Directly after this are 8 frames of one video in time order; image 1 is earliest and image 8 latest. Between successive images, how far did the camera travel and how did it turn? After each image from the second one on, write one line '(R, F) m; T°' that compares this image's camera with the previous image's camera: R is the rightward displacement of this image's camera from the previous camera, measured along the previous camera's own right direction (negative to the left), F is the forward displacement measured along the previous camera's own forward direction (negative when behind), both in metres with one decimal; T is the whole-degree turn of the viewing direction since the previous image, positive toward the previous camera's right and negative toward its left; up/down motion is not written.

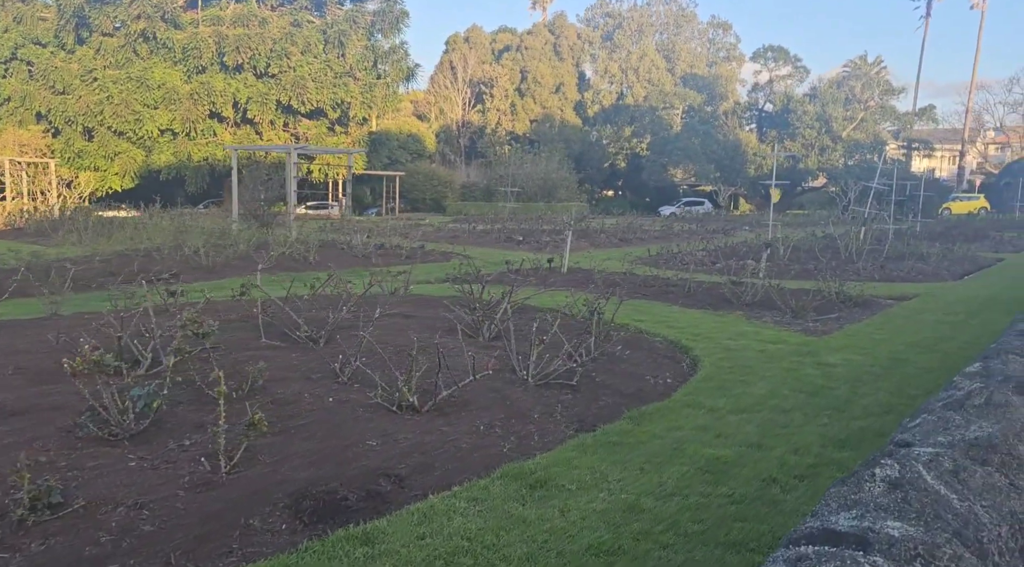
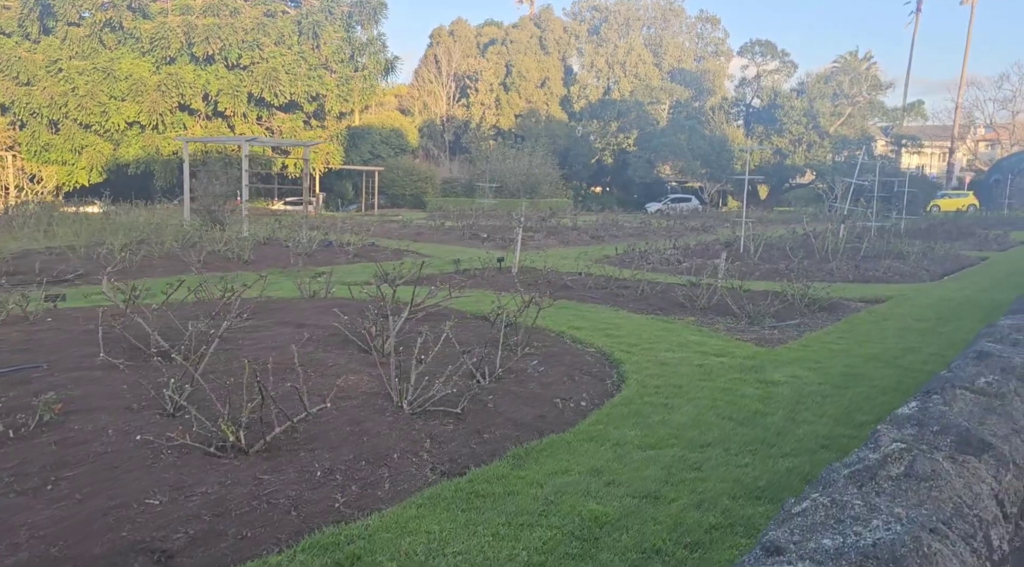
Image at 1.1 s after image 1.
(+0.6, +0.8) m; +1°
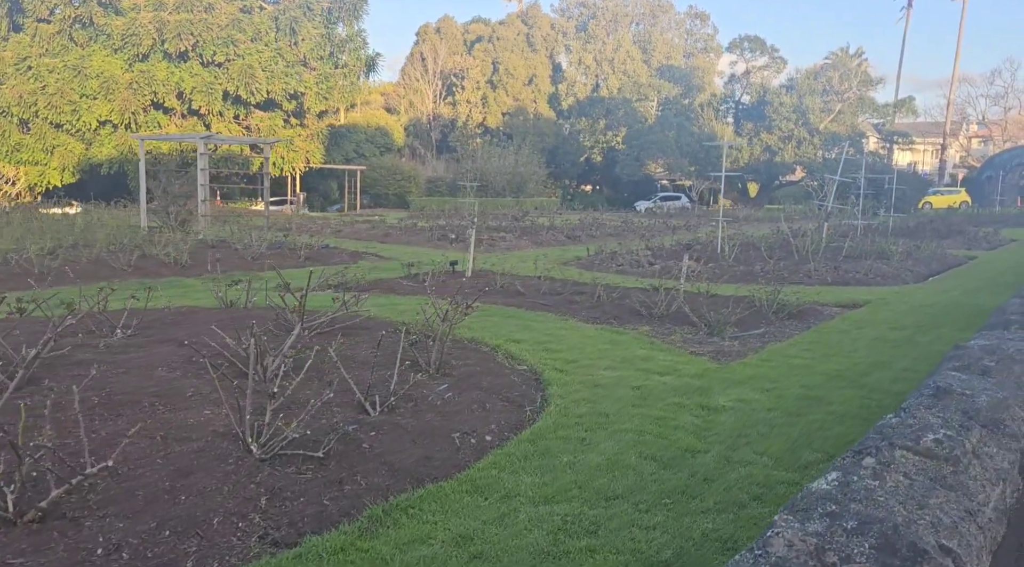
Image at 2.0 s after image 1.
(+0.6, +0.7) m; 0°
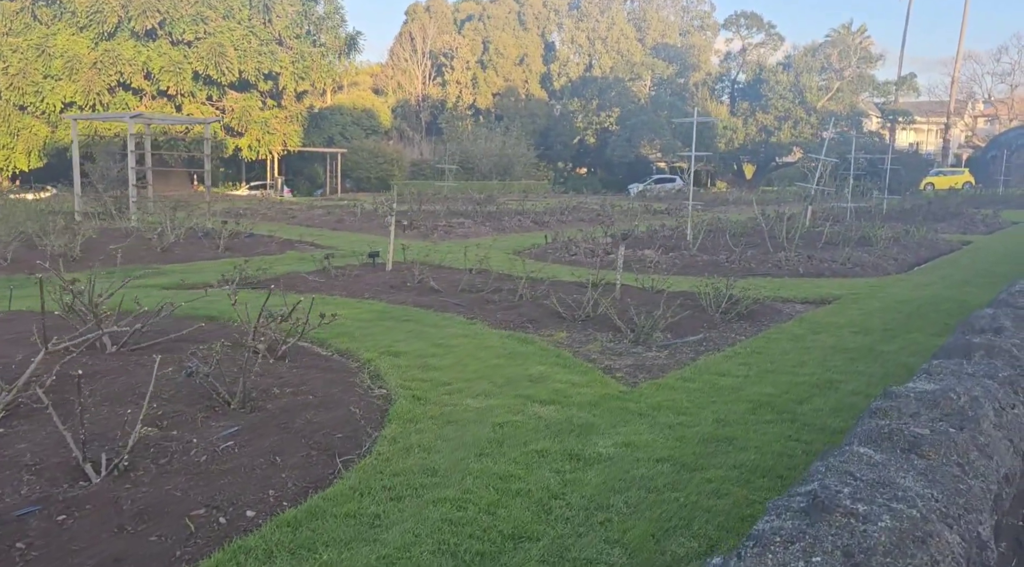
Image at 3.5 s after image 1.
(+0.9, +1.2) m; 0°
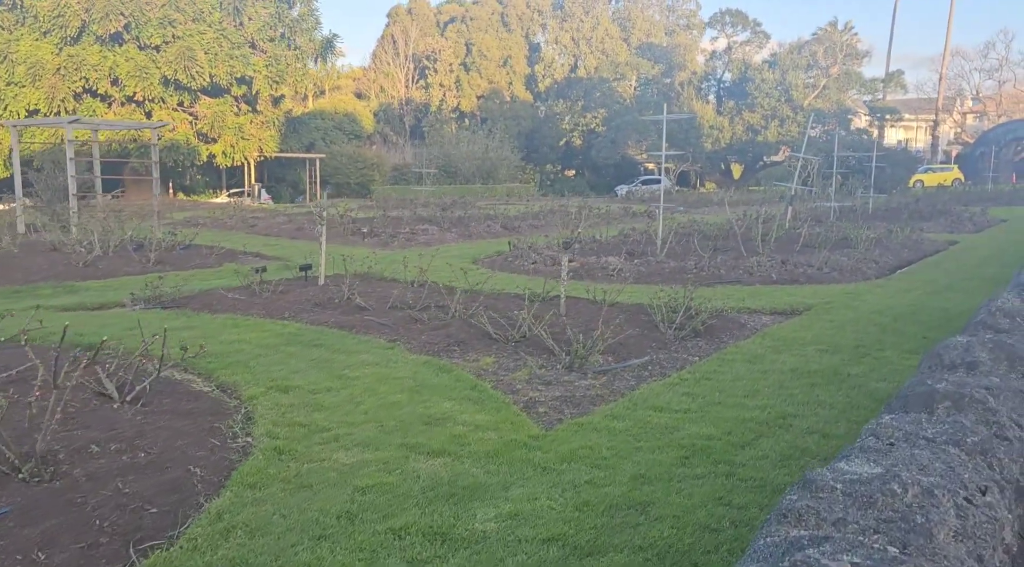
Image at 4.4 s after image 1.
(+0.6, +0.8) m; 0°
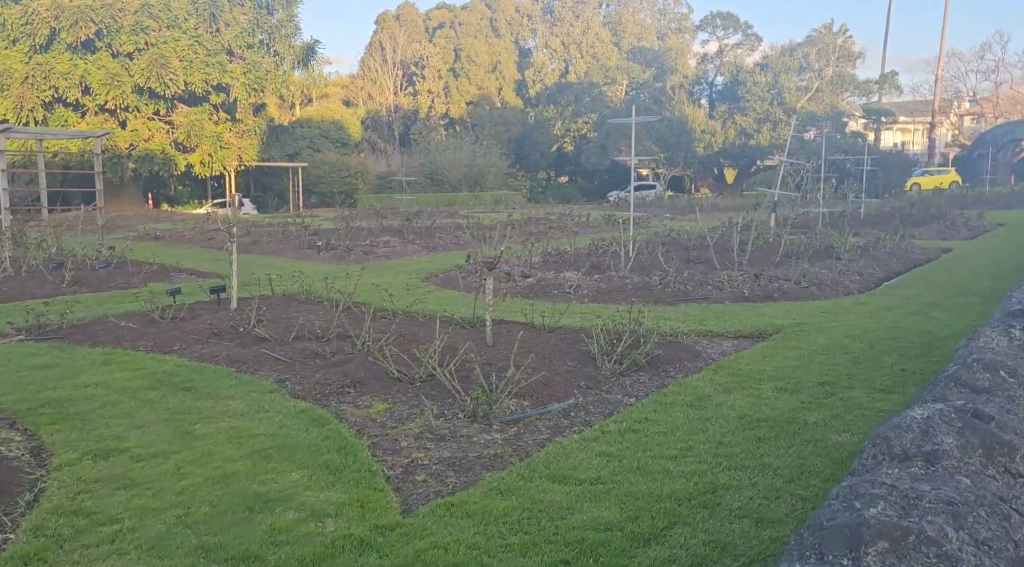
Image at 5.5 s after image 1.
(+0.7, +1.0) m; 0°
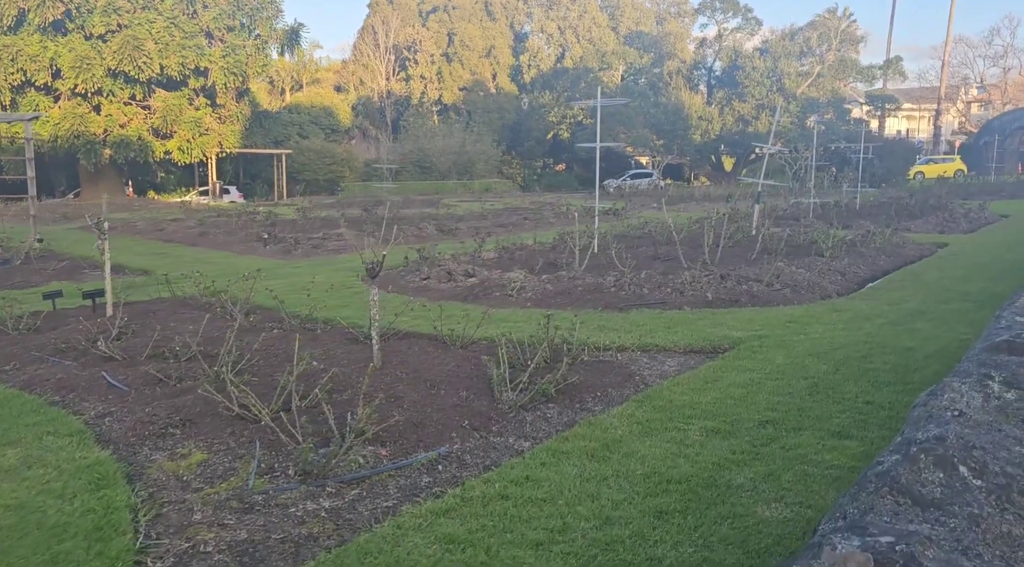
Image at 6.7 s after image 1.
(+0.8, +1.1) m; 0°
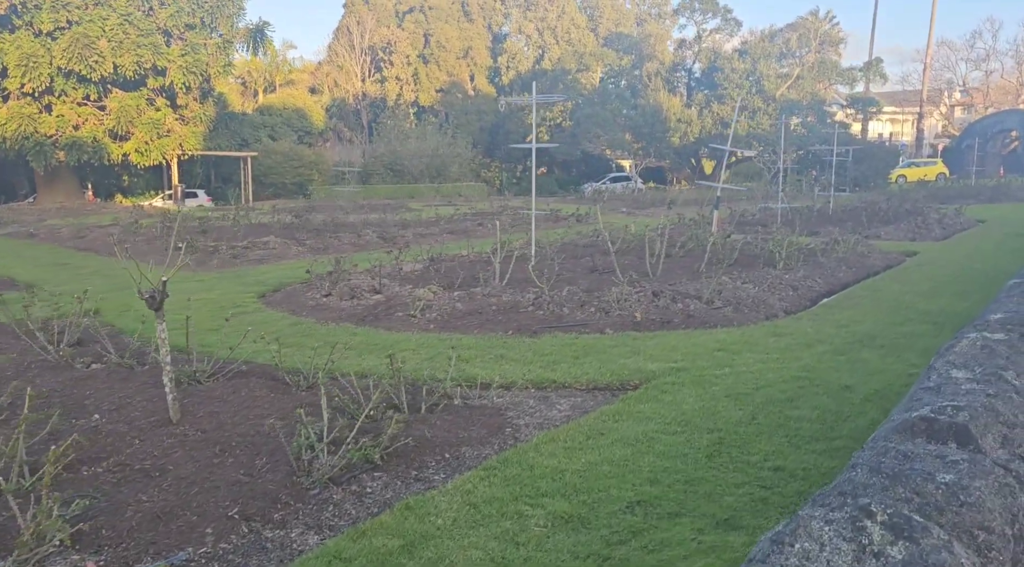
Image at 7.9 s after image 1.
(+0.9, +1.1) m; +1°
